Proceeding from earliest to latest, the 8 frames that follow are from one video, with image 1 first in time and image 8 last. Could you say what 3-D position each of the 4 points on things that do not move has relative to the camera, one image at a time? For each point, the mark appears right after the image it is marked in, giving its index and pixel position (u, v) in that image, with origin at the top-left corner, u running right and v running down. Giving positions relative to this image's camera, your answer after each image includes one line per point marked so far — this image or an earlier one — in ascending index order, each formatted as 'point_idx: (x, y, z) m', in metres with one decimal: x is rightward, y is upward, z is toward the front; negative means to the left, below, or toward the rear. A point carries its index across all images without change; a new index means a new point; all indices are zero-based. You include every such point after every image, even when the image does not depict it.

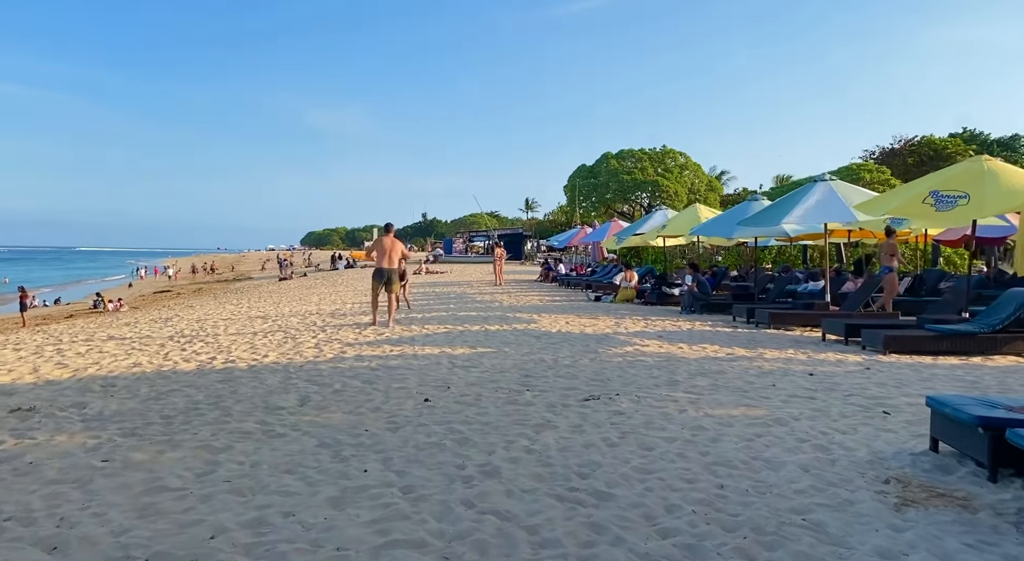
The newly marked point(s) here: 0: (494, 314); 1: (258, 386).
0: (-0.3, -0.6, +13.7) m
1: (-2.3, -1.0, +6.8) m
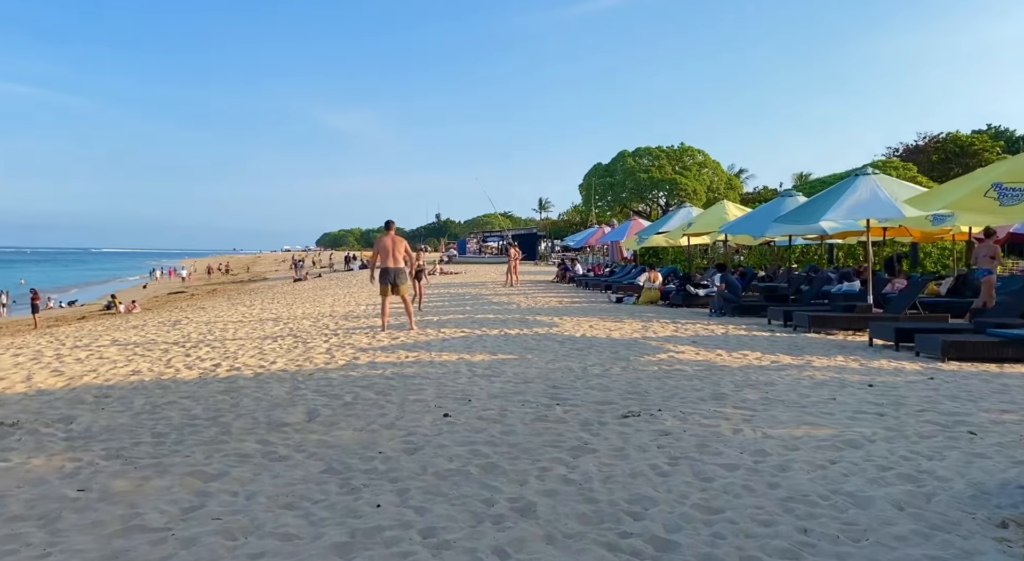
0: (0.0, -0.6, +13.1) m
1: (-2.1, -1.0, +6.2) m
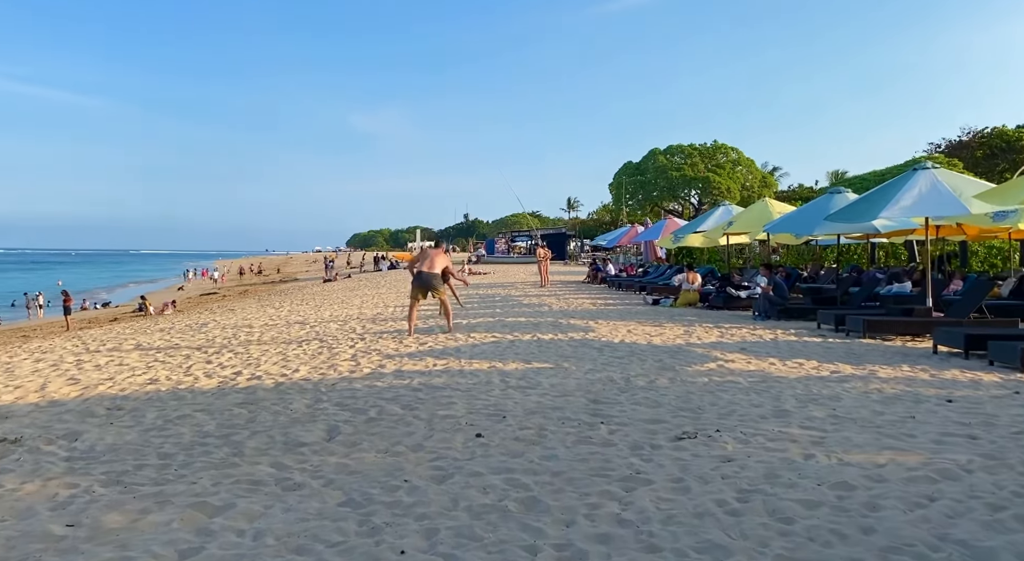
0: (+0.6, -0.7, +12.6) m
1: (-1.8, -1.0, +5.8) m
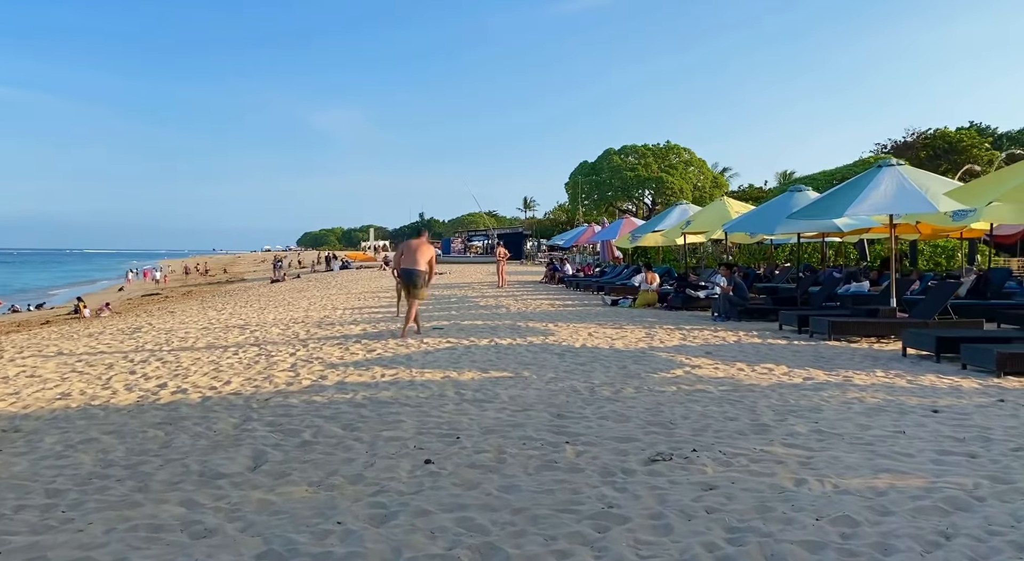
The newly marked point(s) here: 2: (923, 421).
0: (-0.1, -0.7, +12.1) m
1: (-2.1, -1.0, +5.1) m
2: (+2.7, -0.9, +5.0) m
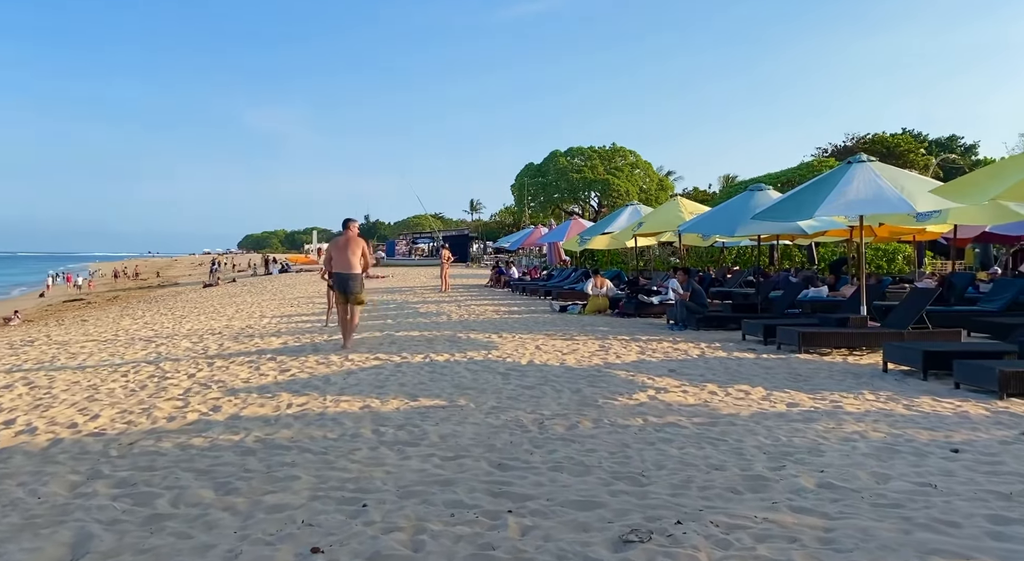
0: (-1.0, -0.8, +10.9) m
1: (-2.5, -1.1, +3.8) m
2: (+2.4, -1.0, +4.0) m
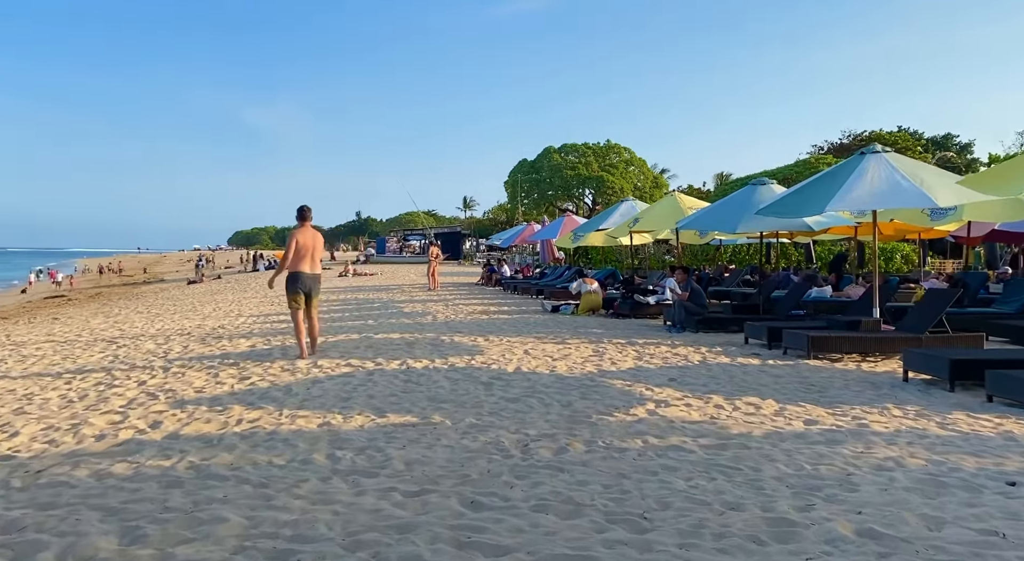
0: (-1.2, -0.8, +10.2) m
1: (-2.6, -1.1, +3.1) m
2: (+2.3, -1.0, +3.4) m
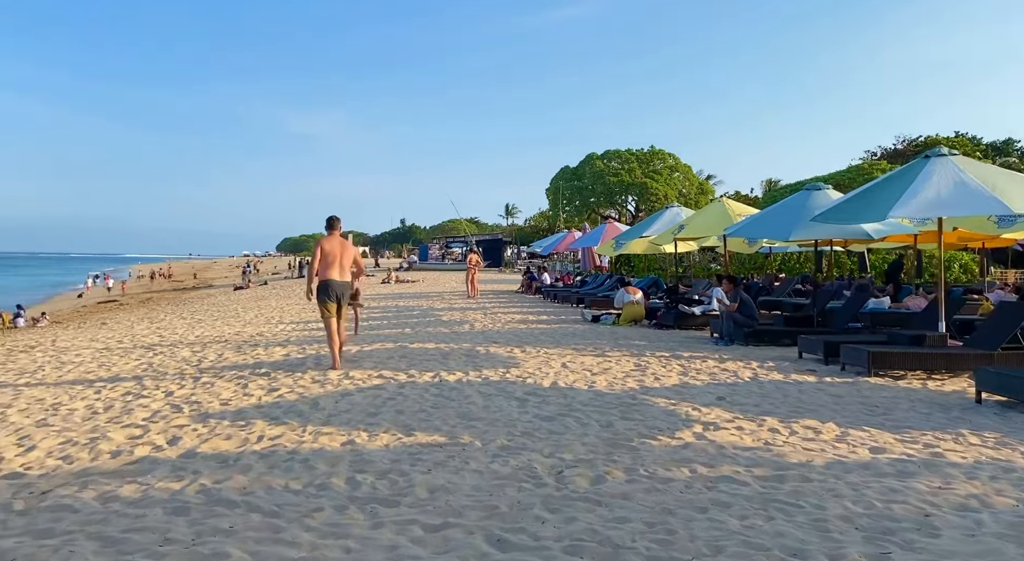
0: (-0.7, -0.9, +9.9) m
1: (-2.5, -1.2, +2.9) m
2: (+2.4, -1.1, +2.9) m
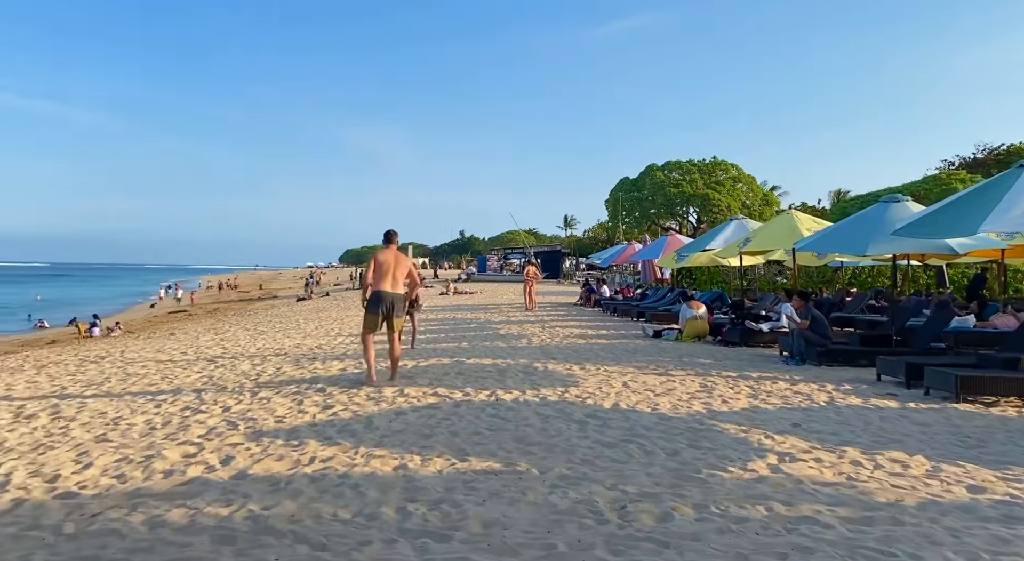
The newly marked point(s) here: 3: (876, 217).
0: (+0.1, -1.1, +9.7) m
1: (-2.3, -1.2, +2.8) m
2: (+2.6, -1.2, +2.4) m
3: (+4.7, +0.8, +9.5) m
